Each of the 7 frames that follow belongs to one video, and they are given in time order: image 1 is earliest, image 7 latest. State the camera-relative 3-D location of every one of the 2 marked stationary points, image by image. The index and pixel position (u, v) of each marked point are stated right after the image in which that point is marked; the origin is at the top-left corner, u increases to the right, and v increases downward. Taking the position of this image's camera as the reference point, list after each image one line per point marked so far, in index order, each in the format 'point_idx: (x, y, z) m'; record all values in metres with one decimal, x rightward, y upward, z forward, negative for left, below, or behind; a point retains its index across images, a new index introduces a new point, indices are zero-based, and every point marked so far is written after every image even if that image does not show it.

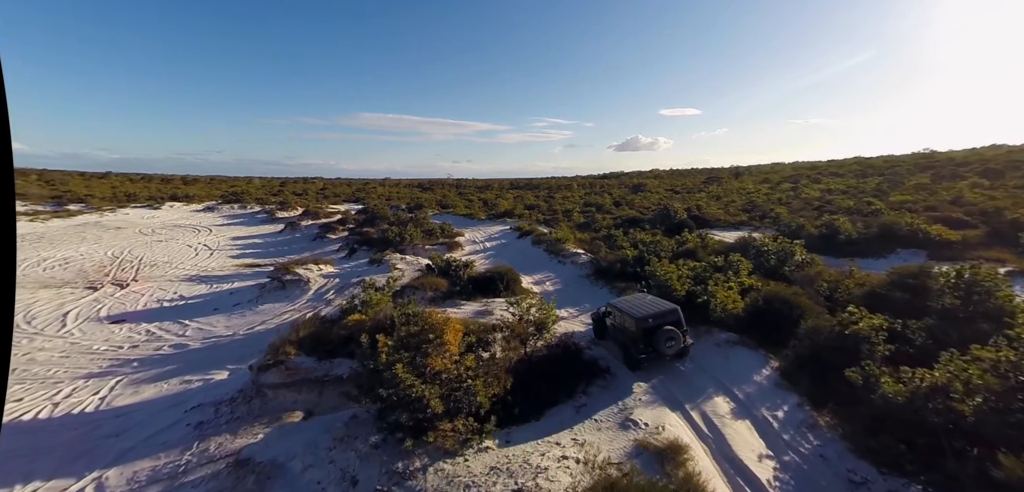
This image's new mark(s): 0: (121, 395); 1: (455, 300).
0: (-9.8, -3.8, +10.6) m
1: (-1.6, -1.6, +12.2) m
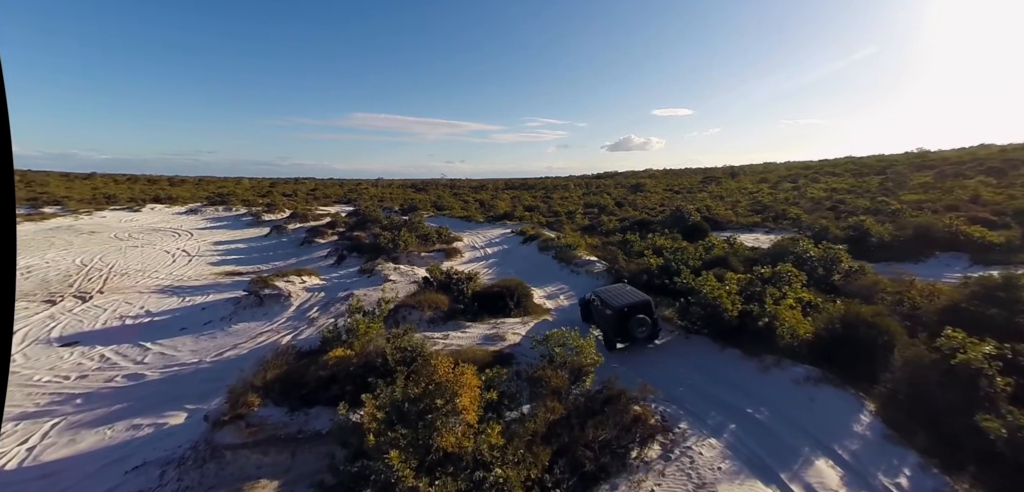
0: (-9.4, -4.1, +8.7) m
1: (-1.3, -1.9, +10.4) m
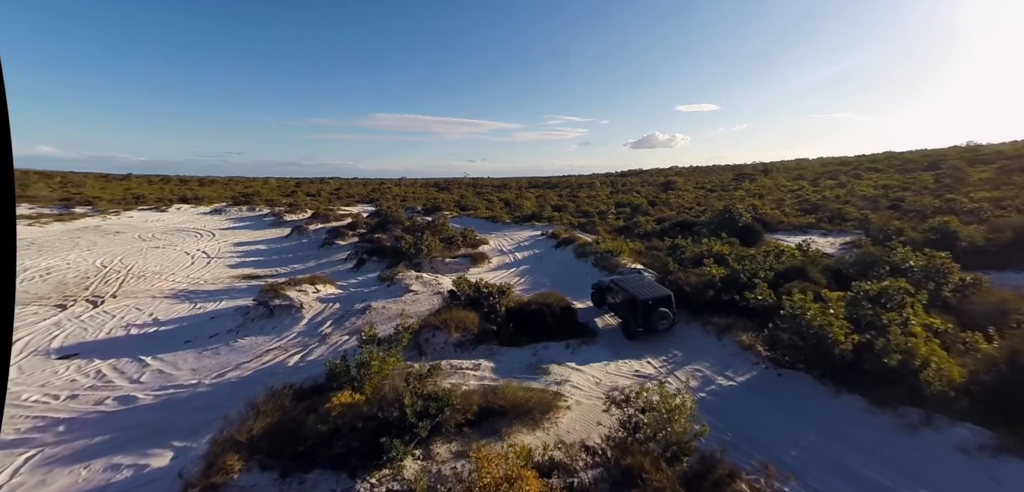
0: (-8.6, -4.3, +7.4) m
1: (-0.4, -2.1, +8.8) m
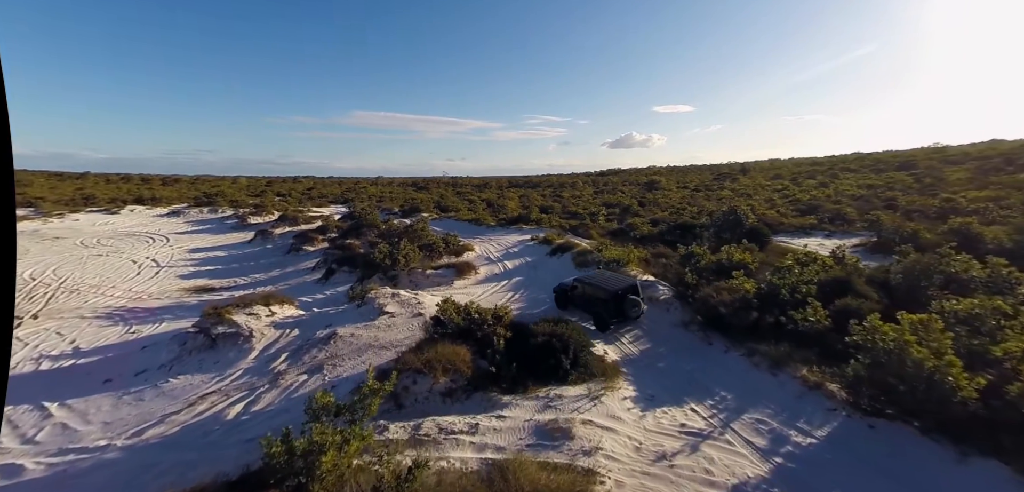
0: (-8.5, -4.6, +5.0) m
1: (-0.3, -2.4, +6.8) m
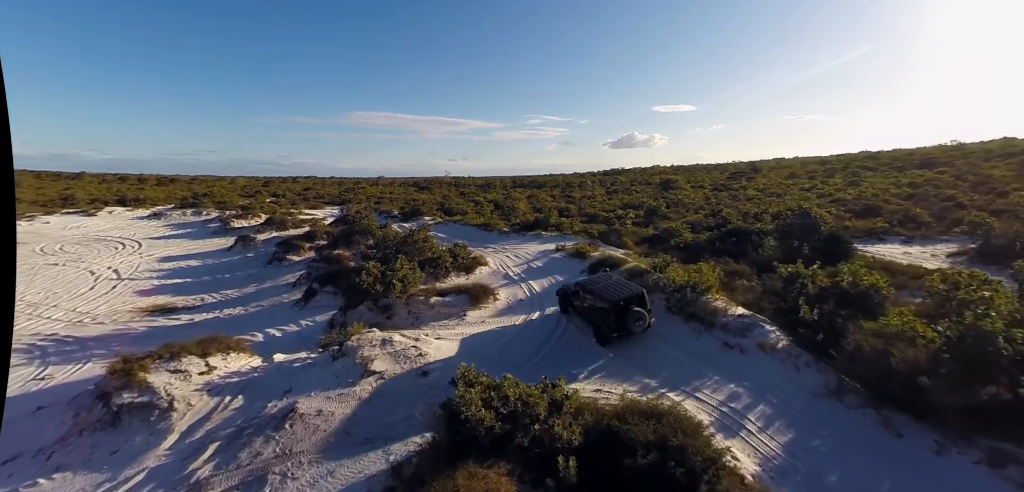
0: (-7.7, -5.1, +1.6) m
1: (+0.5, -2.8, +3.3) m
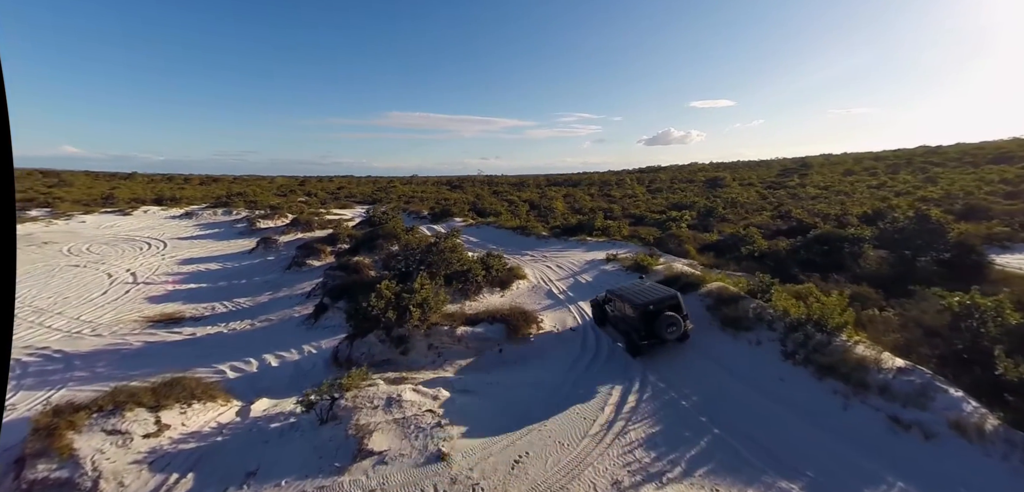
0: (-7.4, -5.3, -0.2) m
1: (+0.9, -3.2, +0.9) m
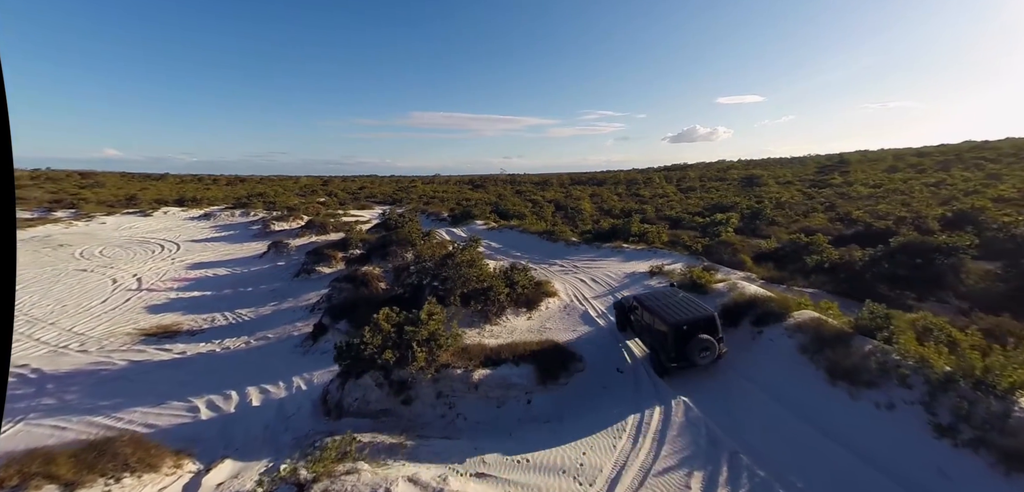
0: (-7.3, -5.6, -1.6) m
1: (+1.0, -3.5, -0.9) m
